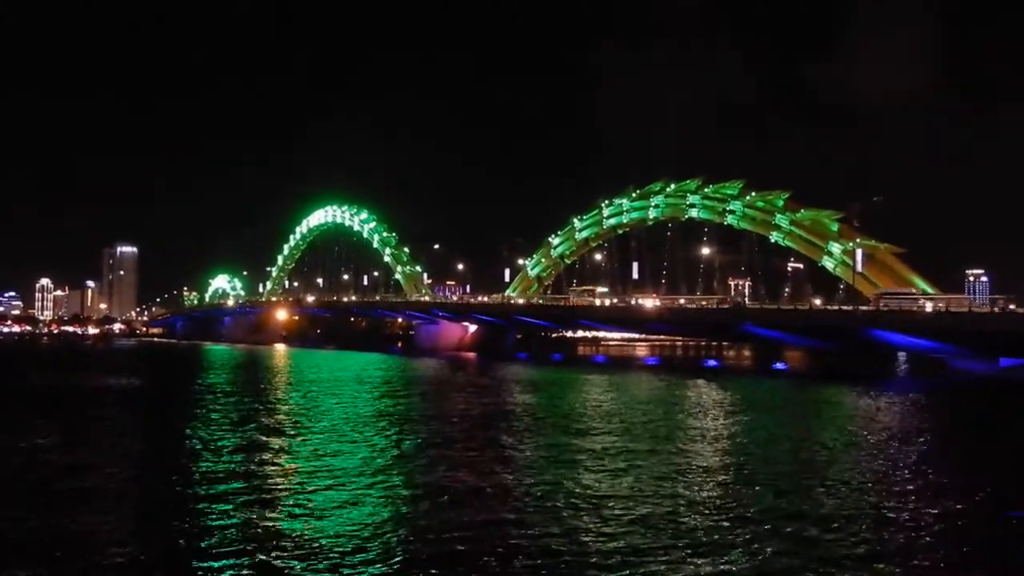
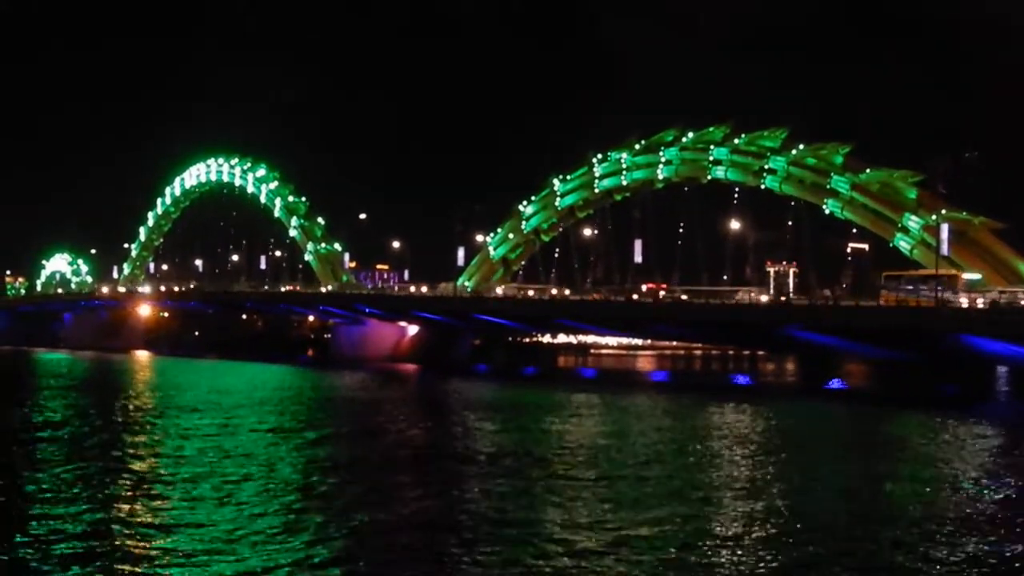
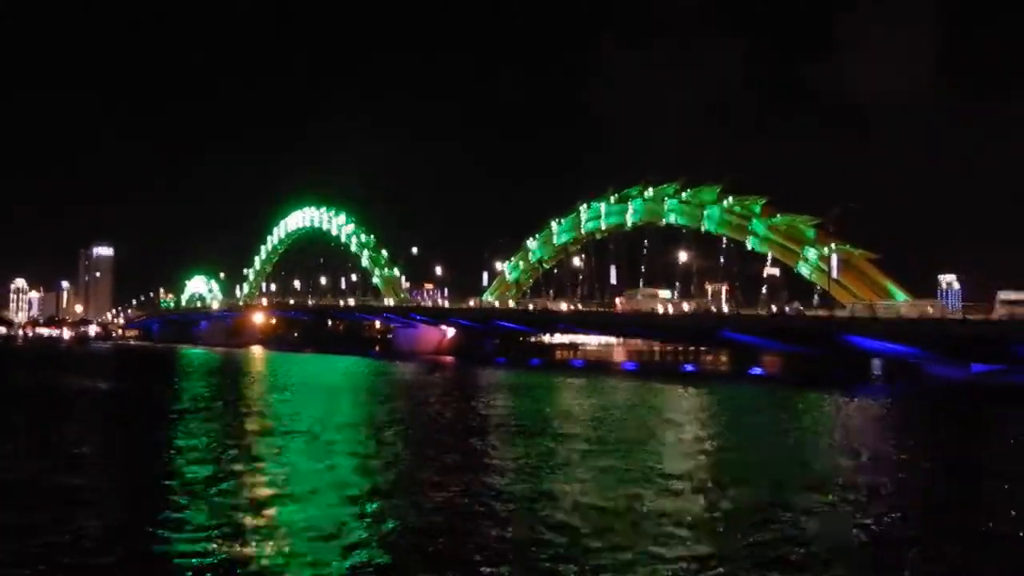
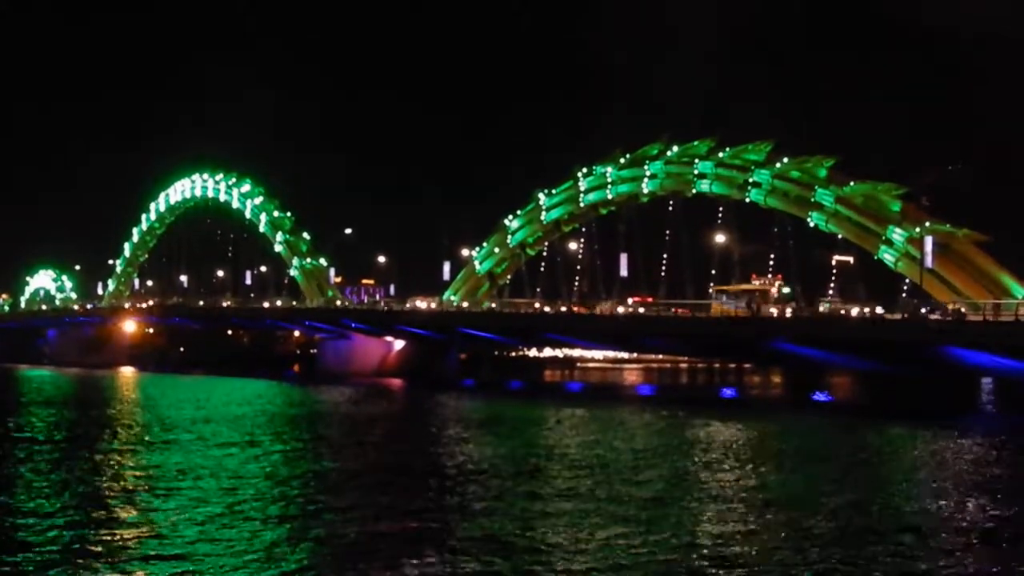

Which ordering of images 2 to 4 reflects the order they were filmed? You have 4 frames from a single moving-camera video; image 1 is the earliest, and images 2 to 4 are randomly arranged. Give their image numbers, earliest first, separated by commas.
3, 4, 2
